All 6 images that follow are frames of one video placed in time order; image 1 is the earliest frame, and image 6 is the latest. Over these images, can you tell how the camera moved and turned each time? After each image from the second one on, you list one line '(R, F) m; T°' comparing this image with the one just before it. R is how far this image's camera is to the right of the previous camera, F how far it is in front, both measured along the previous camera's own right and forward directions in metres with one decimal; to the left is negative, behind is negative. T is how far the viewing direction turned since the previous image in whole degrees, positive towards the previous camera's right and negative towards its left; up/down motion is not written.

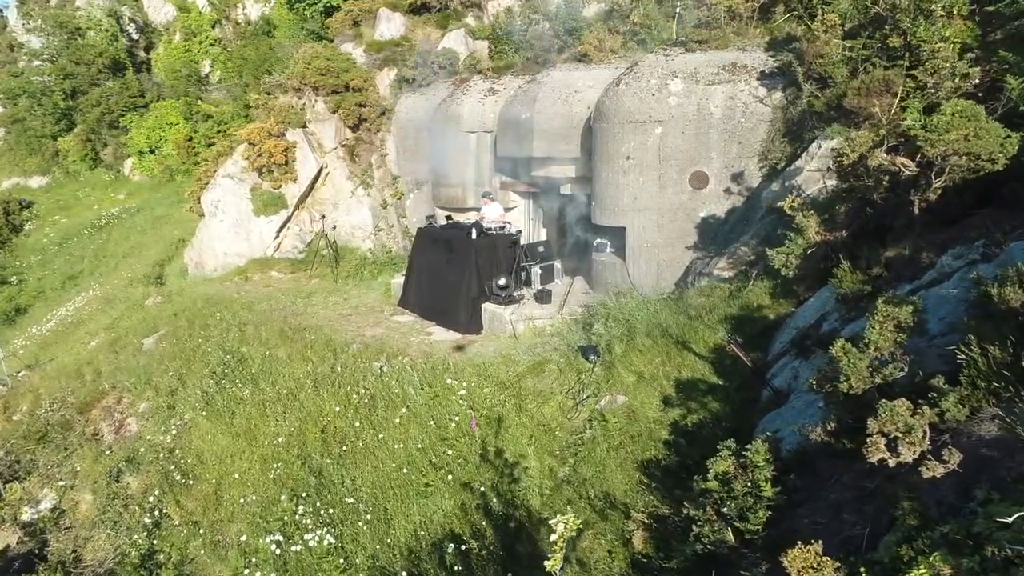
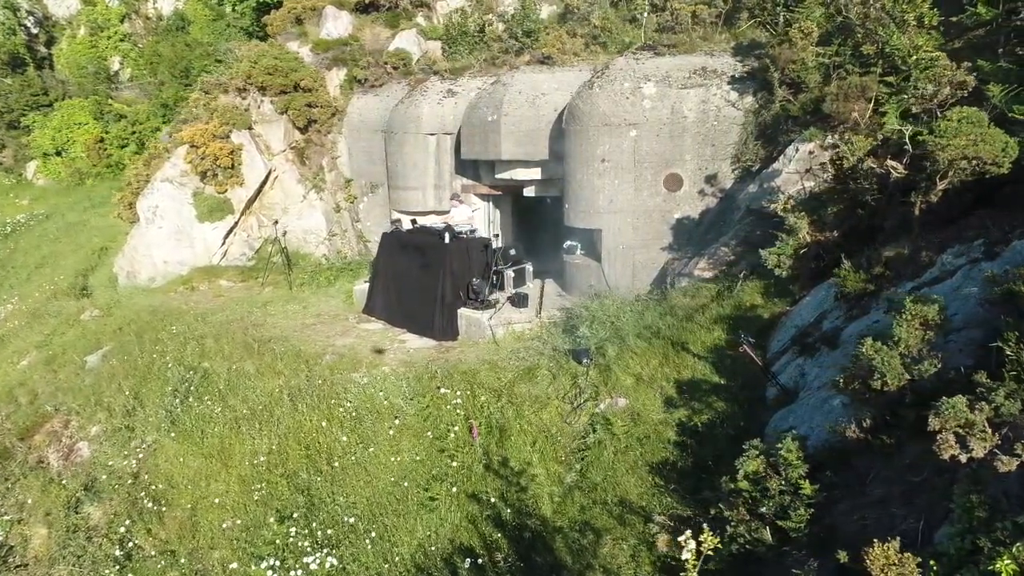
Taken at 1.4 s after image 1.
(-0.6, +0.1) m; +6°
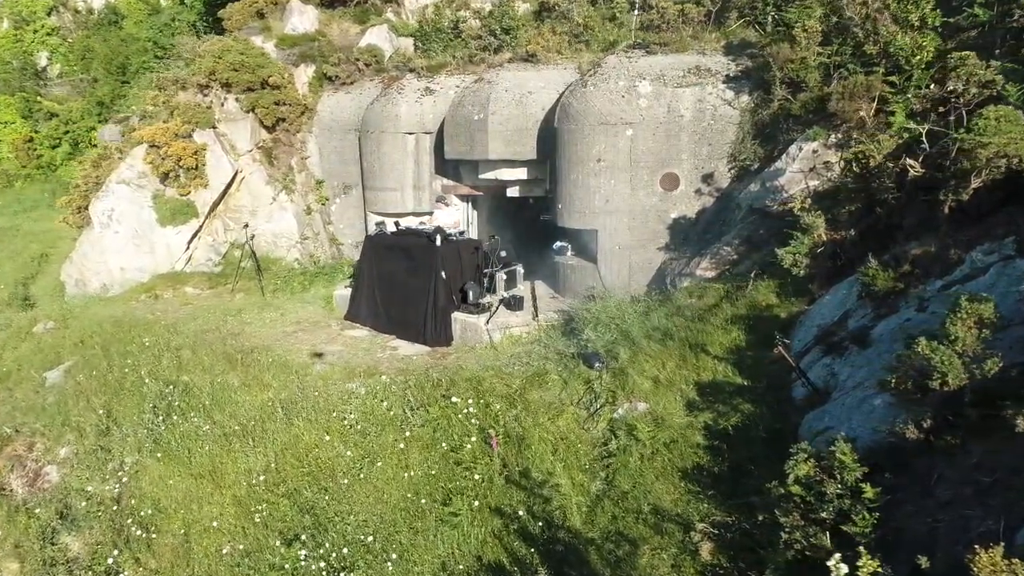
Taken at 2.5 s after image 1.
(-0.6, +0.2) m; +5°
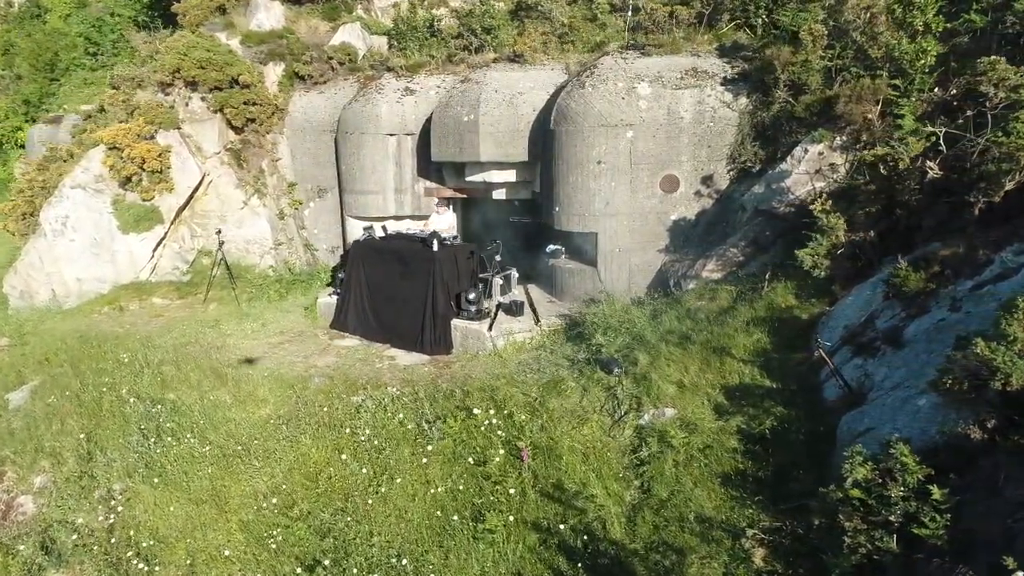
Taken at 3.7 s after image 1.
(-0.6, +0.2) m; +5°
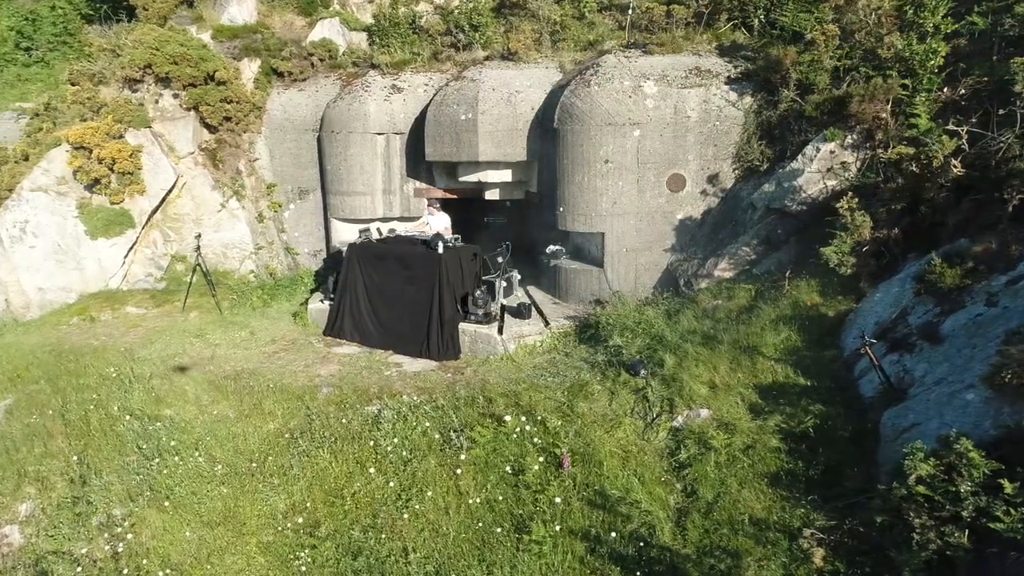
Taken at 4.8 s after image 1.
(-0.7, +0.2) m; +4°
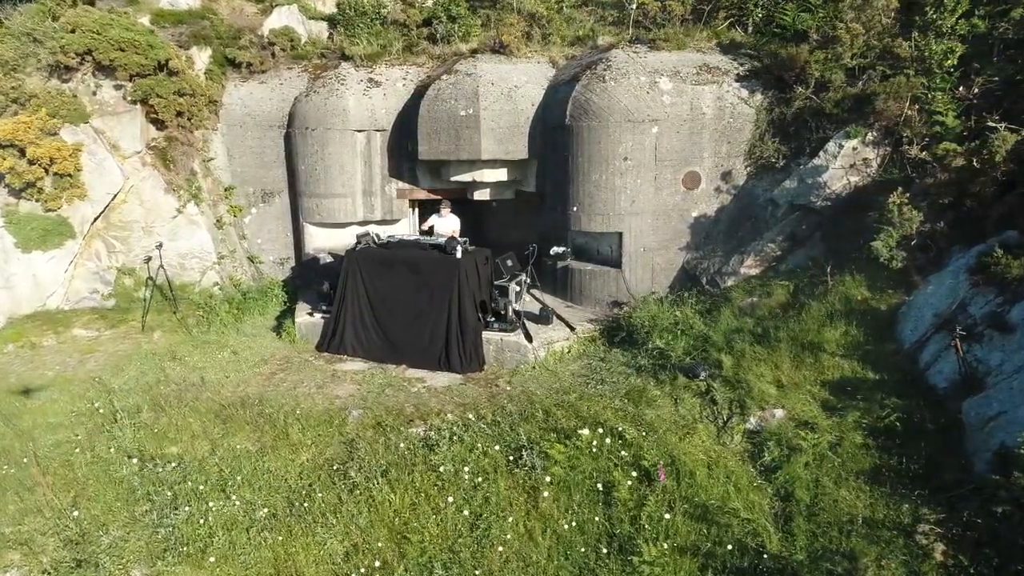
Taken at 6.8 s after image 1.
(-1.3, +0.5) m; +9°
